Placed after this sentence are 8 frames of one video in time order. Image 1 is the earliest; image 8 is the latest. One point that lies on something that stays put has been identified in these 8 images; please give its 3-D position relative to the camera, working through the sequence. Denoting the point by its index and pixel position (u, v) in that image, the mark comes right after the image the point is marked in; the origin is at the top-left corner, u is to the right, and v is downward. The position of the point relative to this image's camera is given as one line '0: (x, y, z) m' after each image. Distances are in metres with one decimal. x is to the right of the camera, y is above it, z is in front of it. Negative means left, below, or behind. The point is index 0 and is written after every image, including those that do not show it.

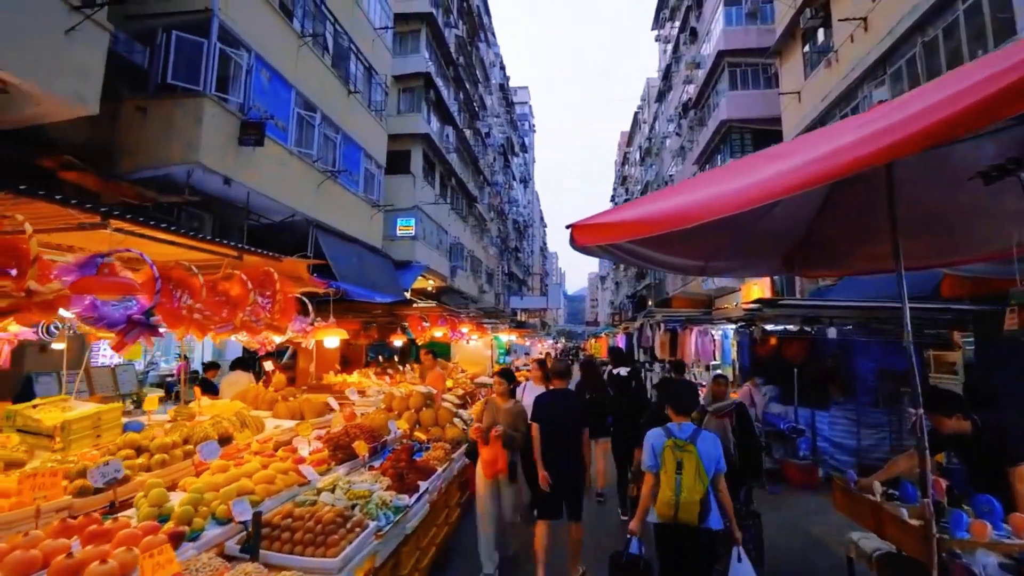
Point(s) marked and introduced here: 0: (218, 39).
0: (-6.1, +5.2, +10.1) m
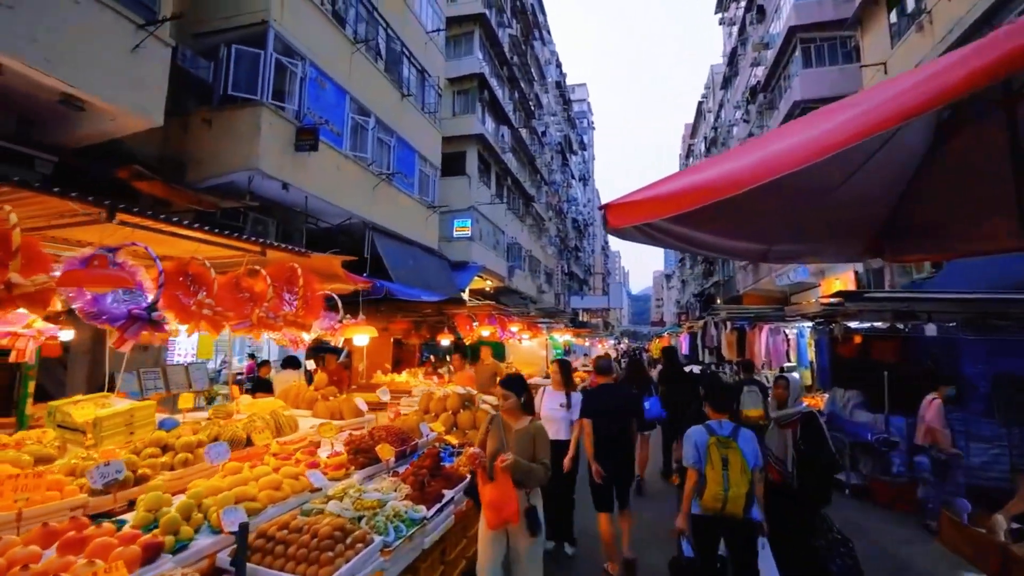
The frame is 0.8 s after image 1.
0: (-5.1, +5.1, +10.5) m
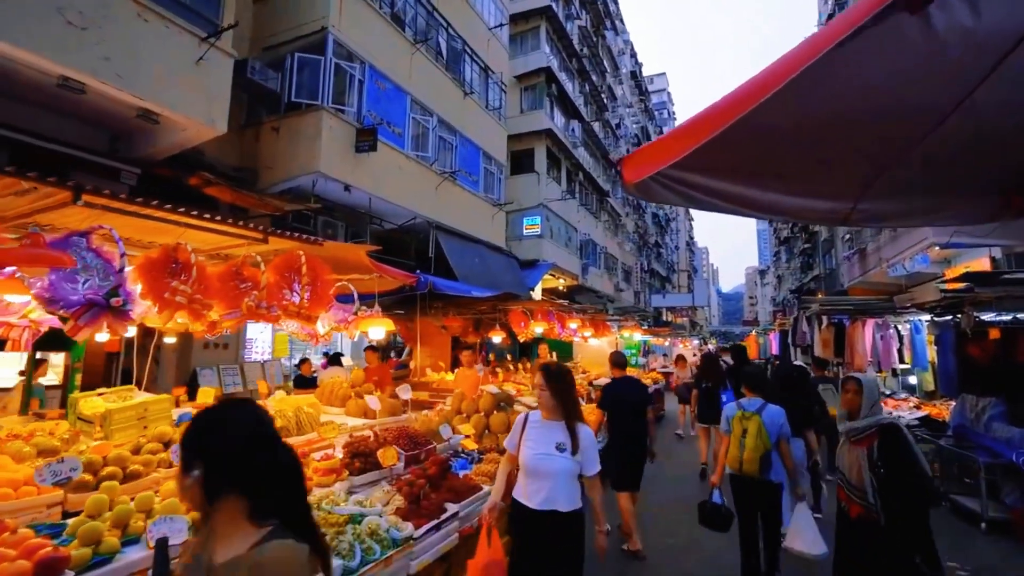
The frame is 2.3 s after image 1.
0: (-3.9, +5.1, +10.8) m
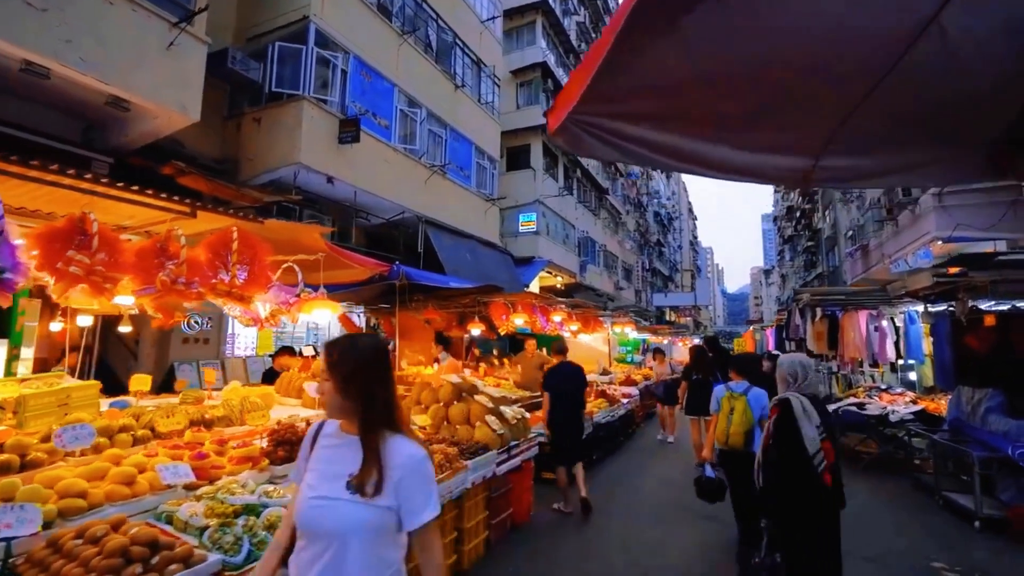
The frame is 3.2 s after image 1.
0: (-4.2, +5.3, +10.6) m
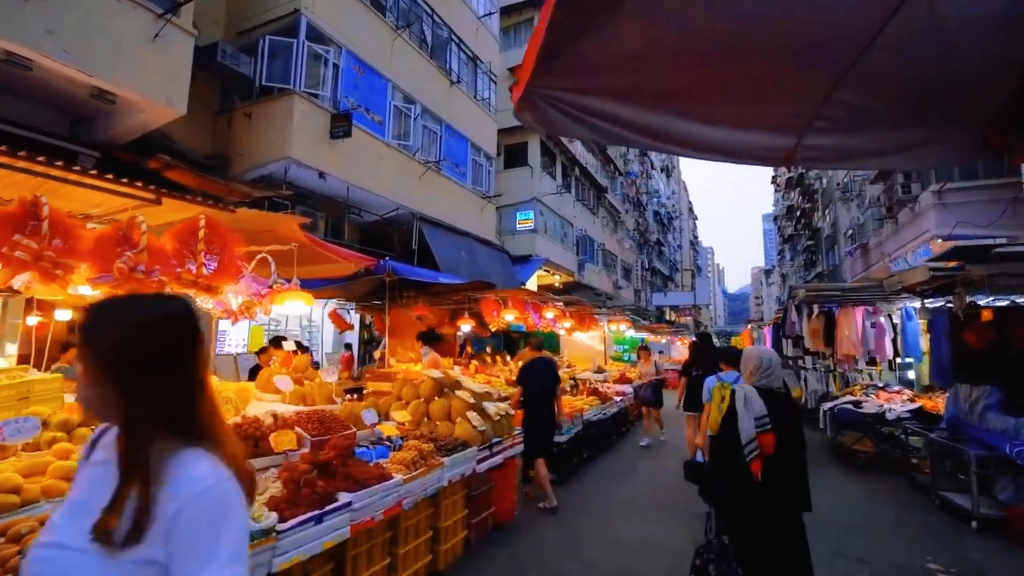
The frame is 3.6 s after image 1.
0: (-4.4, +5.3, +10.4) m
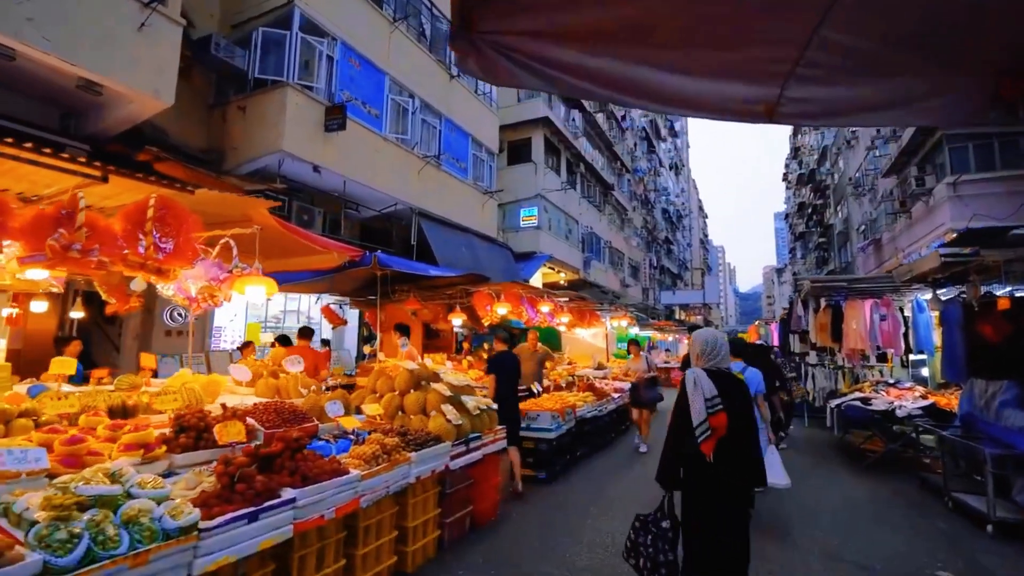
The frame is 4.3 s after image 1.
0: (-4.4, +5.4, +10.3) m
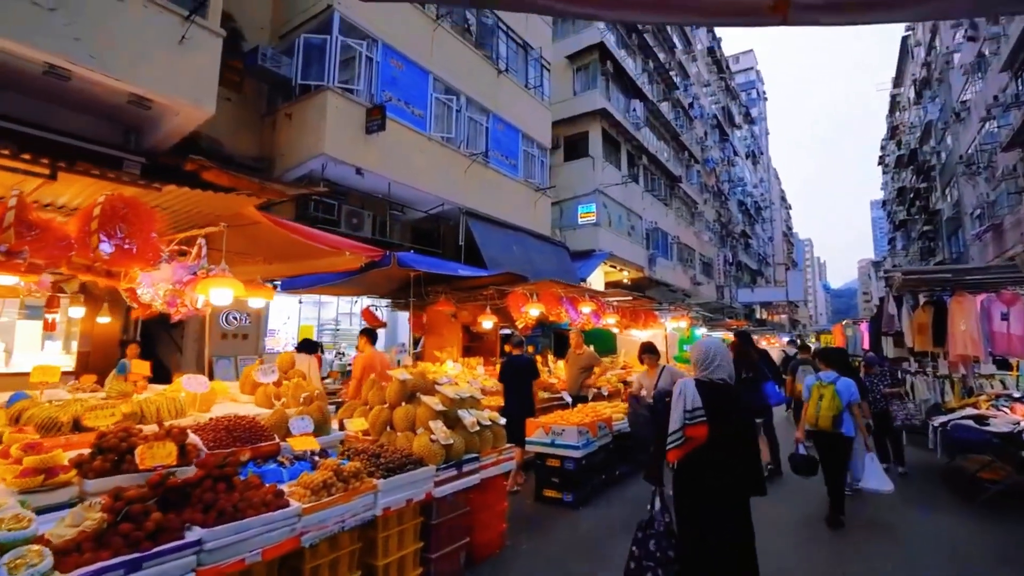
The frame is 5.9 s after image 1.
0: (-3.6, +5.4, +10.3) m
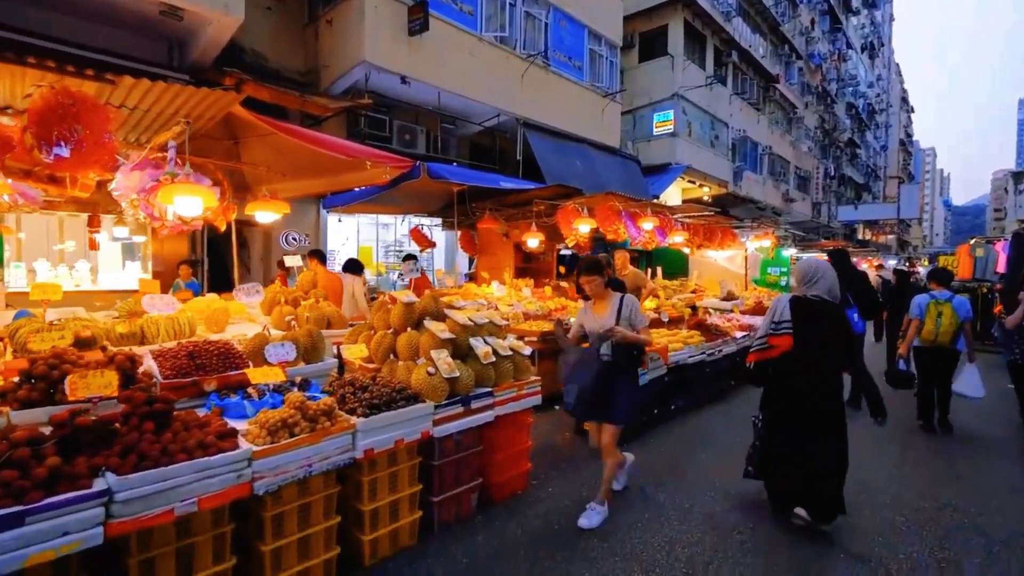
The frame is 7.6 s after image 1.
0: (-2.5, +6.9, +9.2) m
